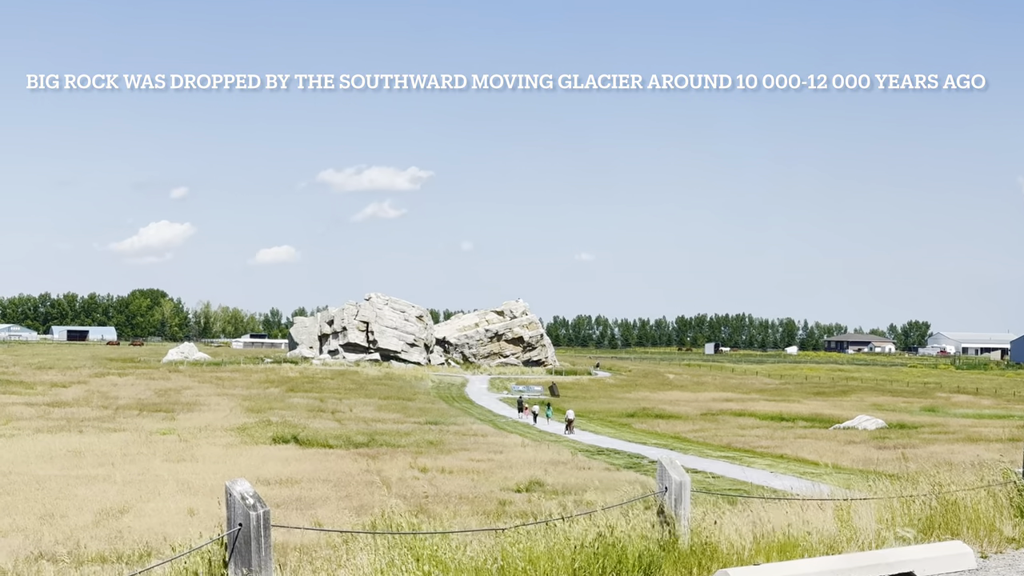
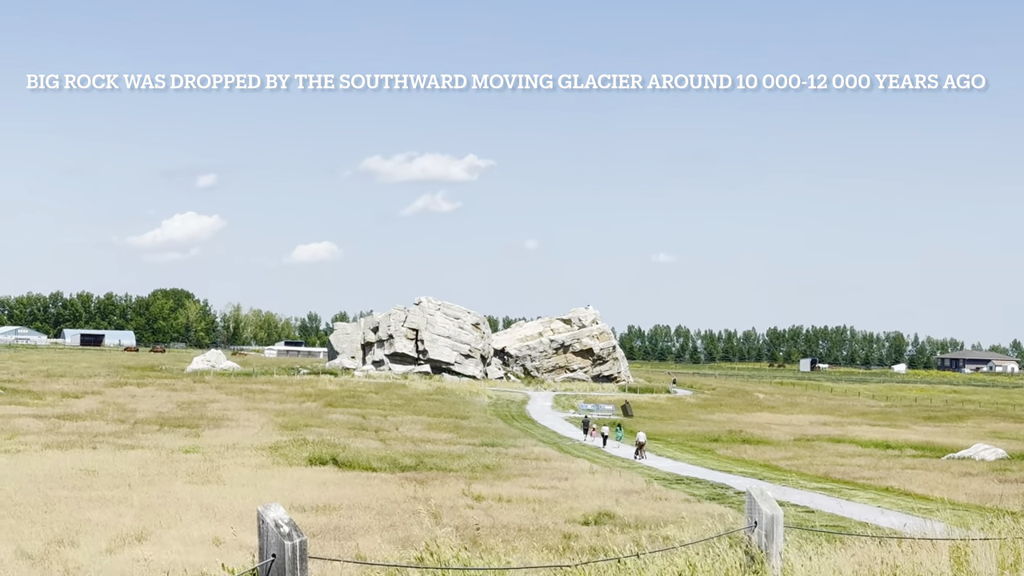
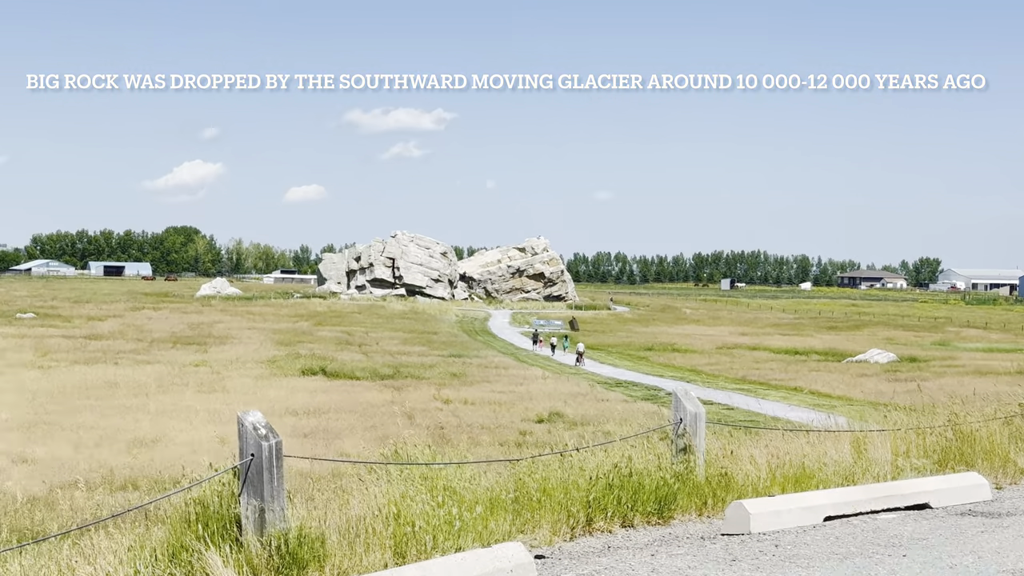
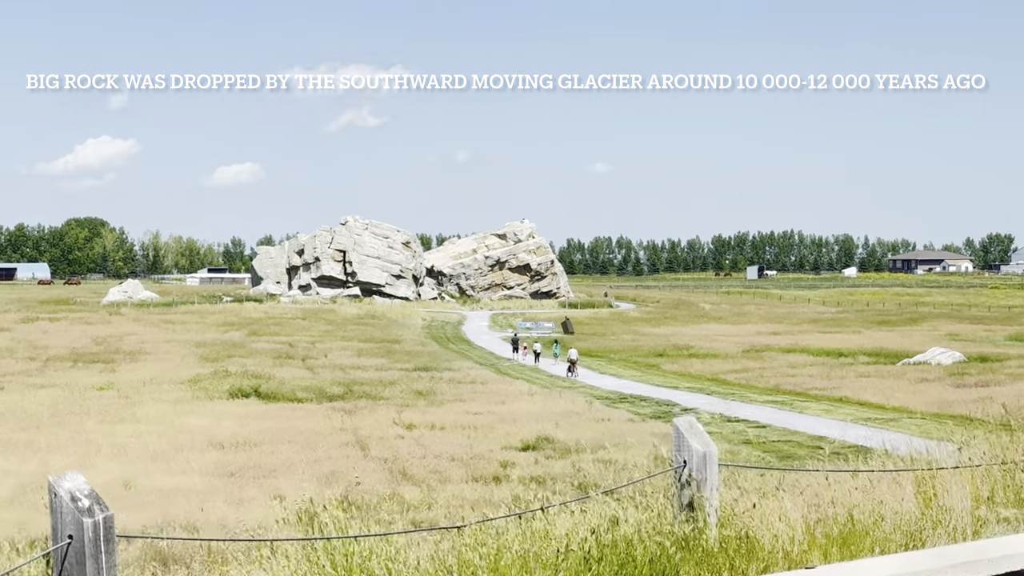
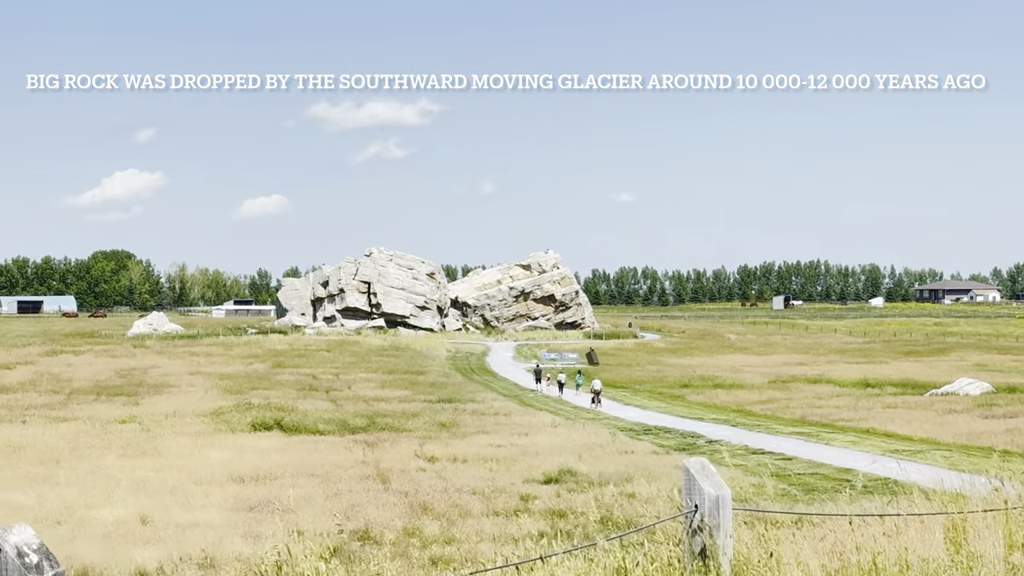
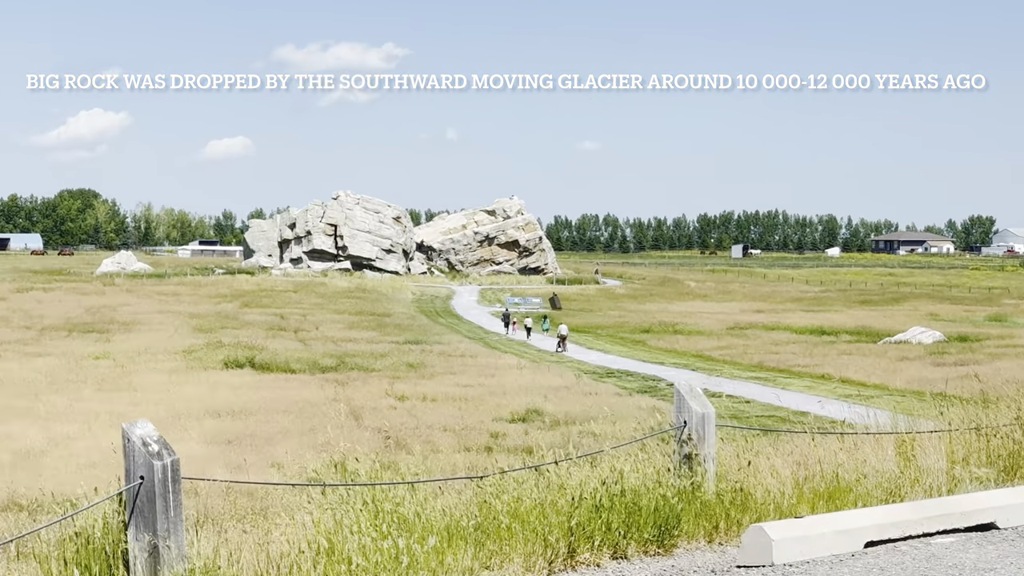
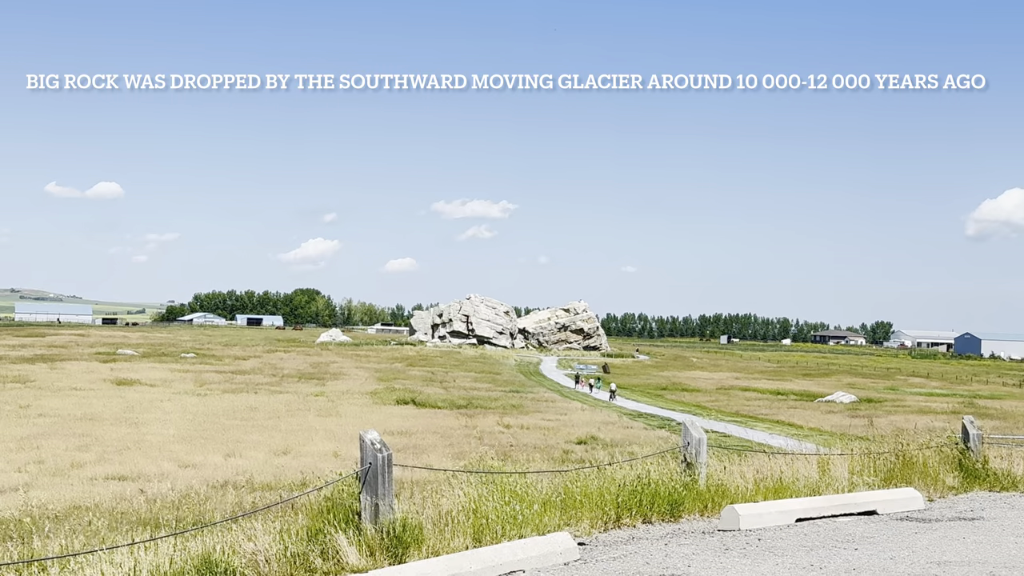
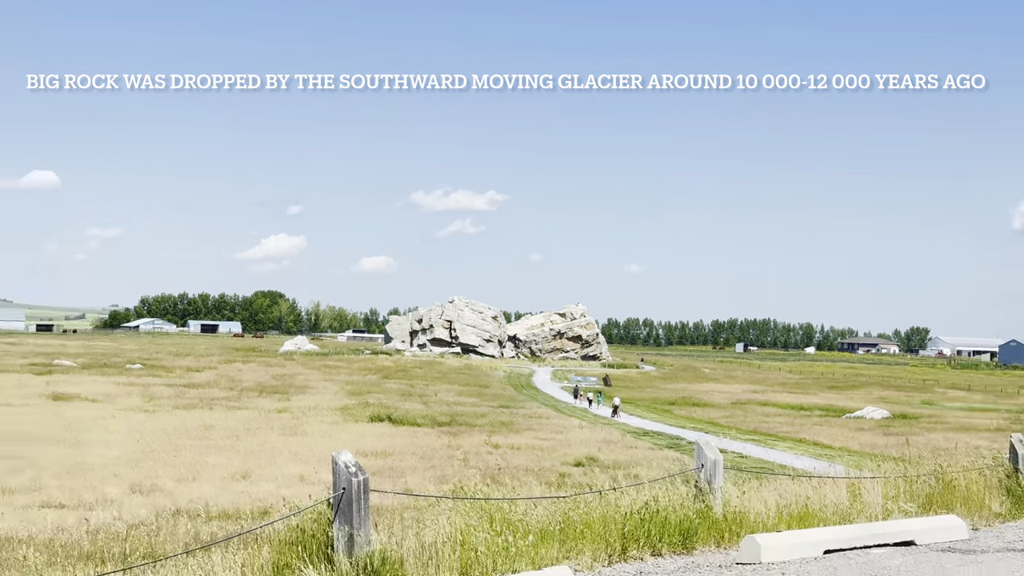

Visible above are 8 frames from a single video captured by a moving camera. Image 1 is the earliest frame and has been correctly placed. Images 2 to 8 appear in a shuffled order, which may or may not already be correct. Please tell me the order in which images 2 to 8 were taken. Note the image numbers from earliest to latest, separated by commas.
2, 8, 7, 3, 6, 4, 5
